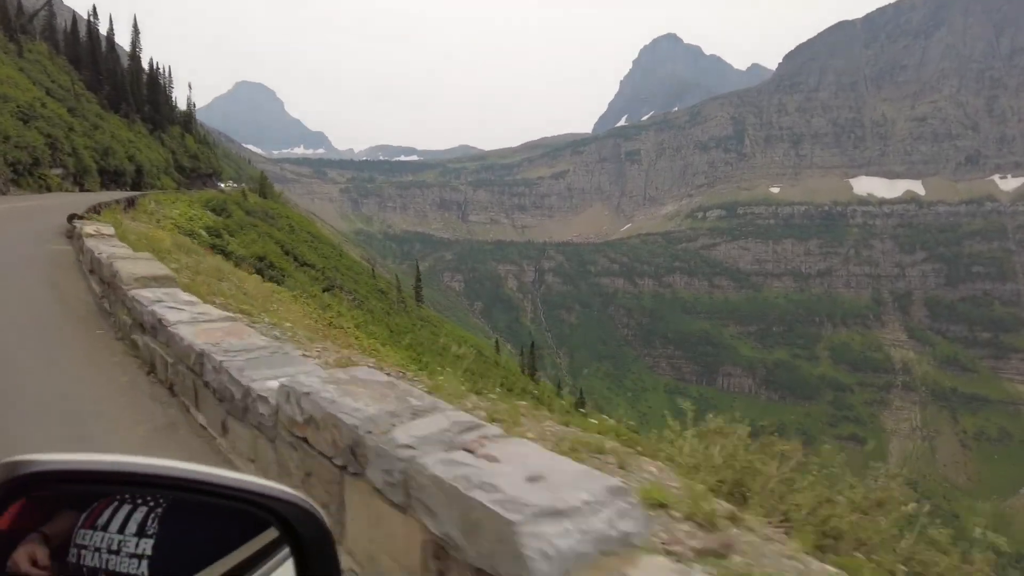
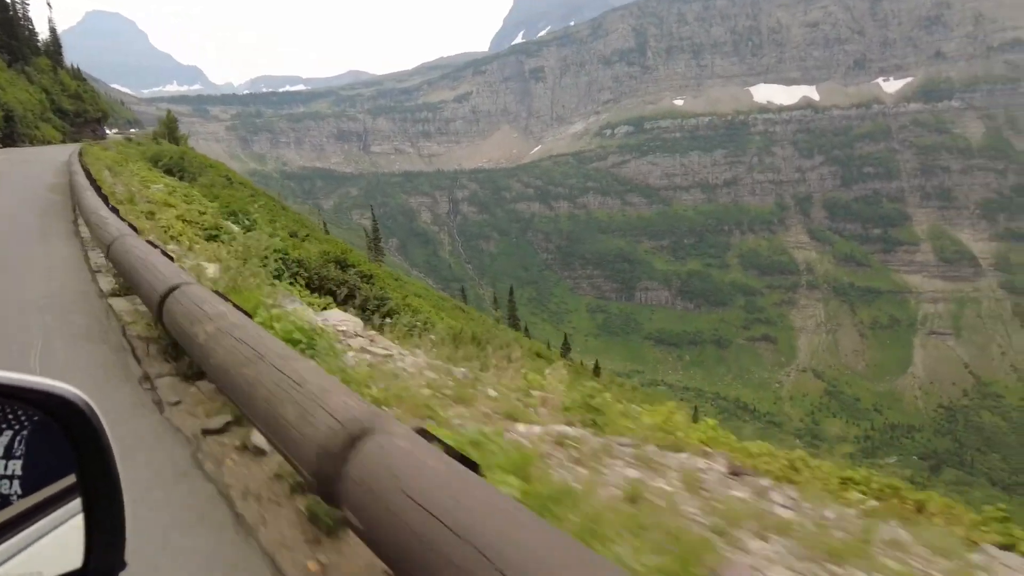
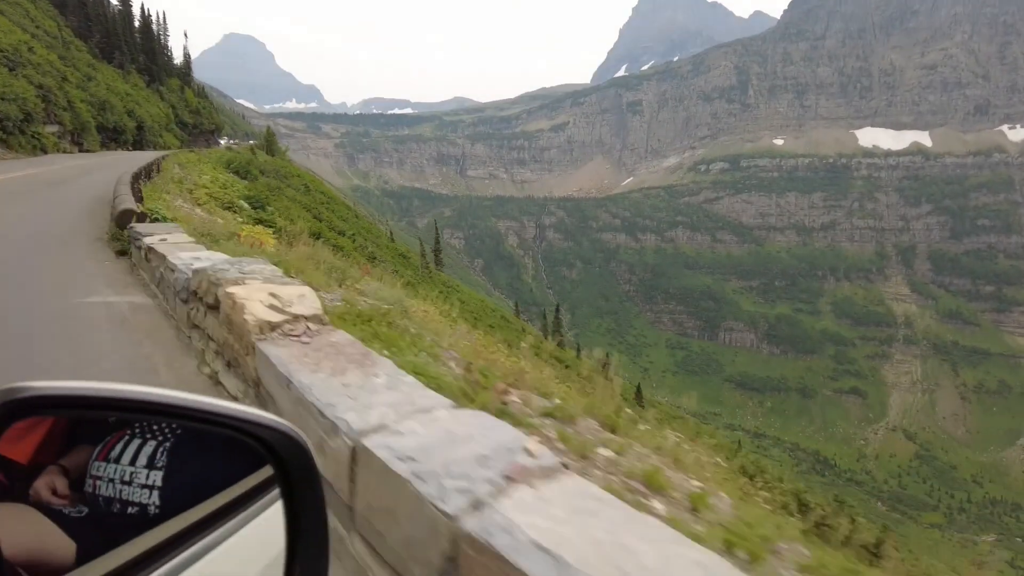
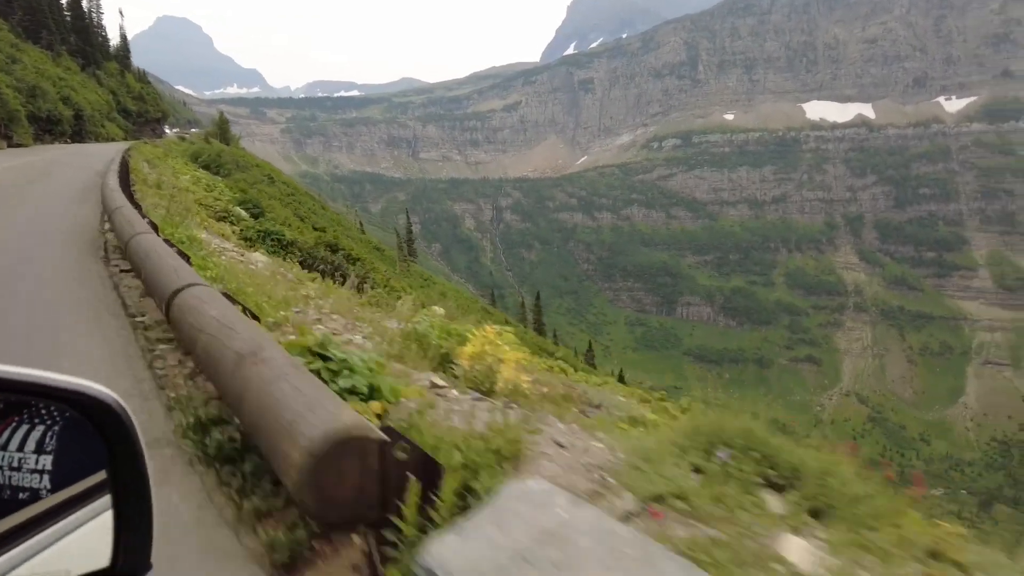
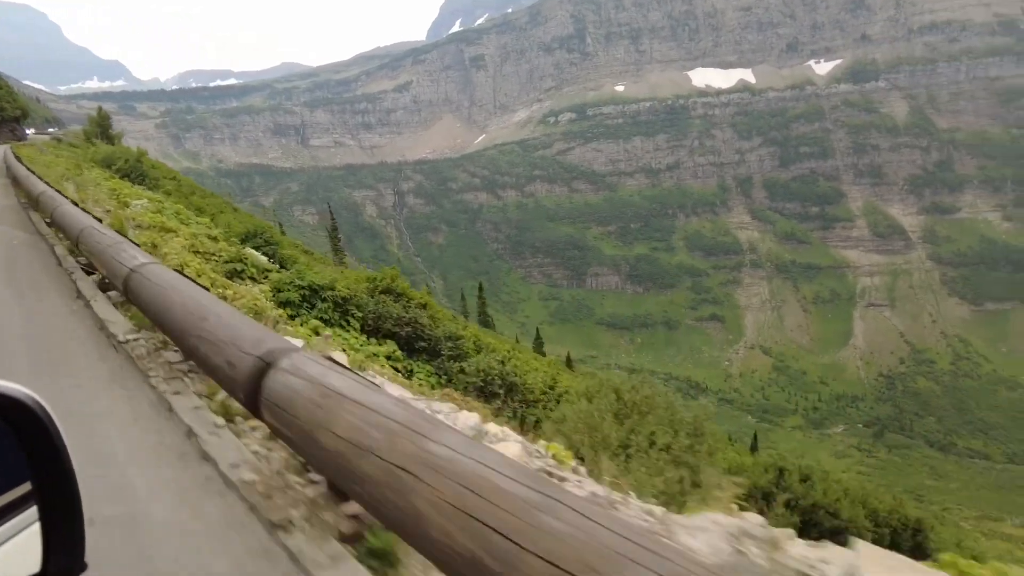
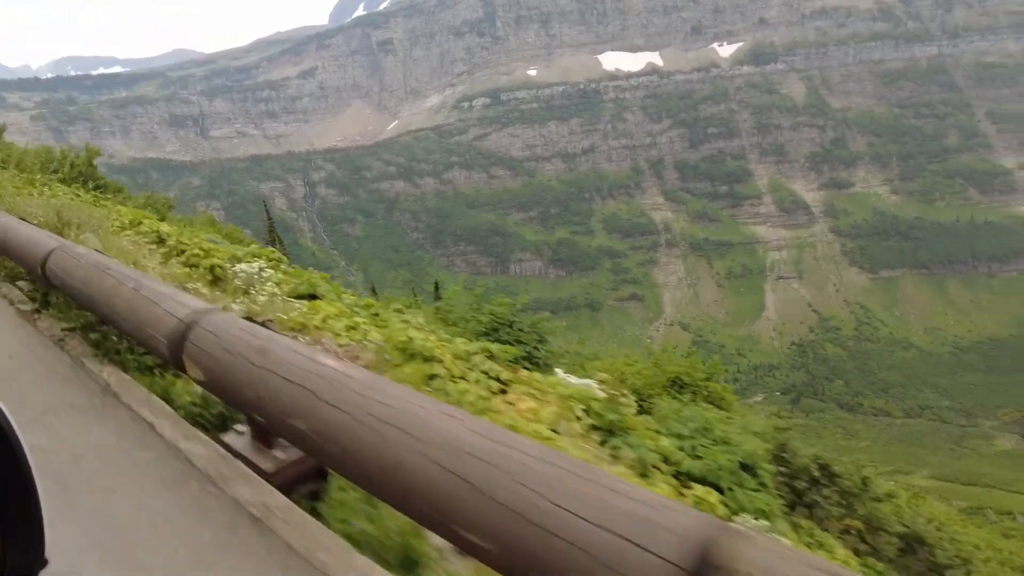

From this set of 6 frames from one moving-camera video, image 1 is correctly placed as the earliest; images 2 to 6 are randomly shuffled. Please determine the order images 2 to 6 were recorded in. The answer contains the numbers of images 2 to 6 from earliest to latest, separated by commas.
3, 4, 2, 5, 6
